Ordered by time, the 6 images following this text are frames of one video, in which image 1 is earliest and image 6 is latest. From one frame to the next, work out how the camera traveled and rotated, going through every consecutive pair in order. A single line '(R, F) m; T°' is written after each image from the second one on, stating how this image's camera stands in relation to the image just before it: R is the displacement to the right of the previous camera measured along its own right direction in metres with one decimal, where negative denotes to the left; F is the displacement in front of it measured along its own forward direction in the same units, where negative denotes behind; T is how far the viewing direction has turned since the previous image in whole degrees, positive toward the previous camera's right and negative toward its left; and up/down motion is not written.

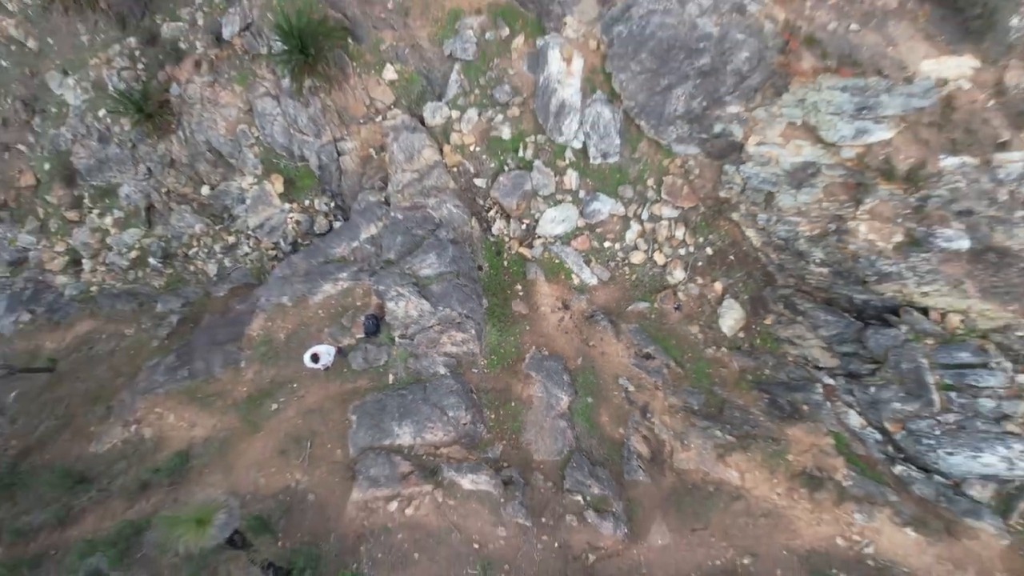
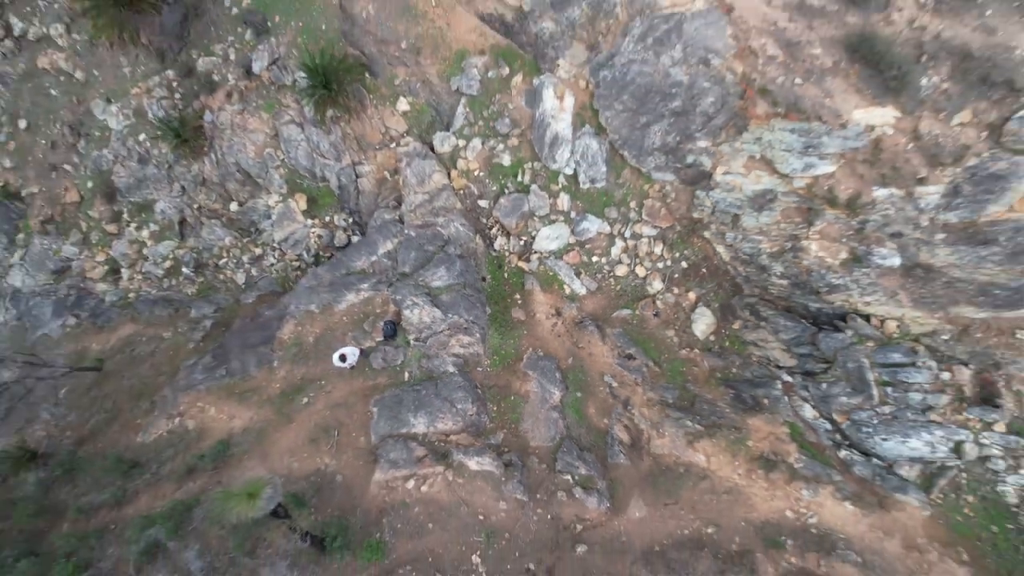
(0.0, -1.4) m; 0°
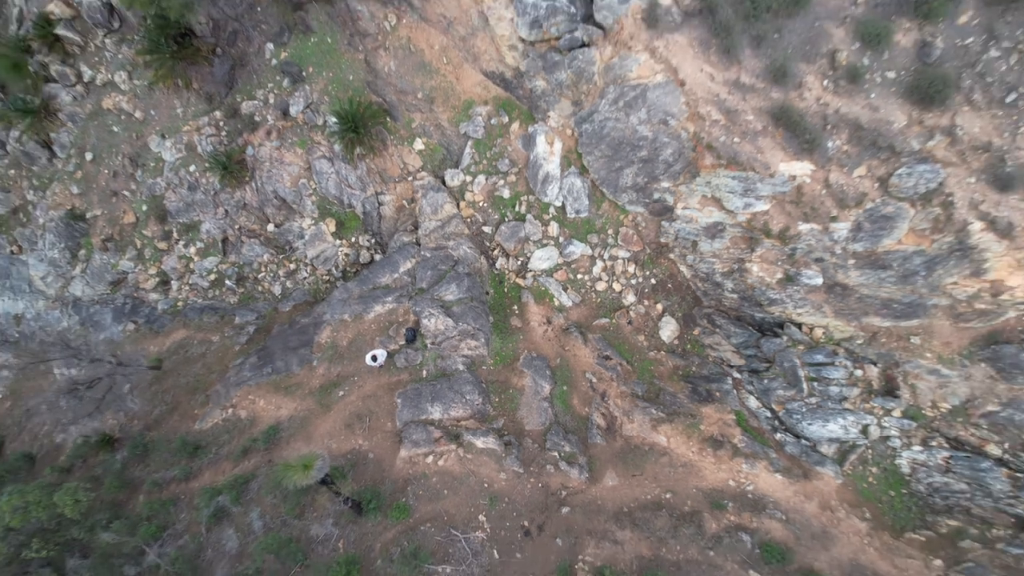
(+0.1, -2.4) m; 0°
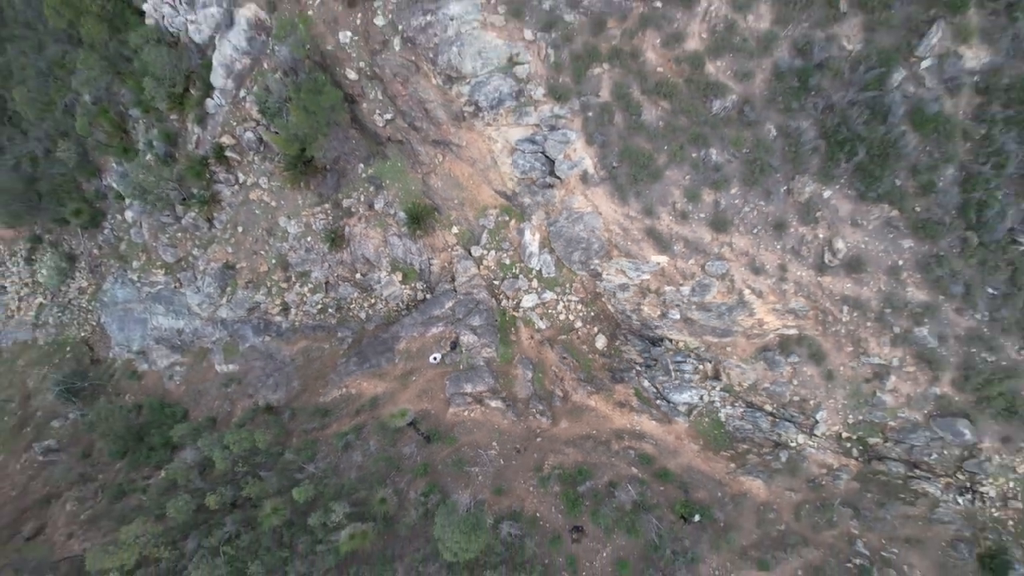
(+0.1, -9.9) m; 0°
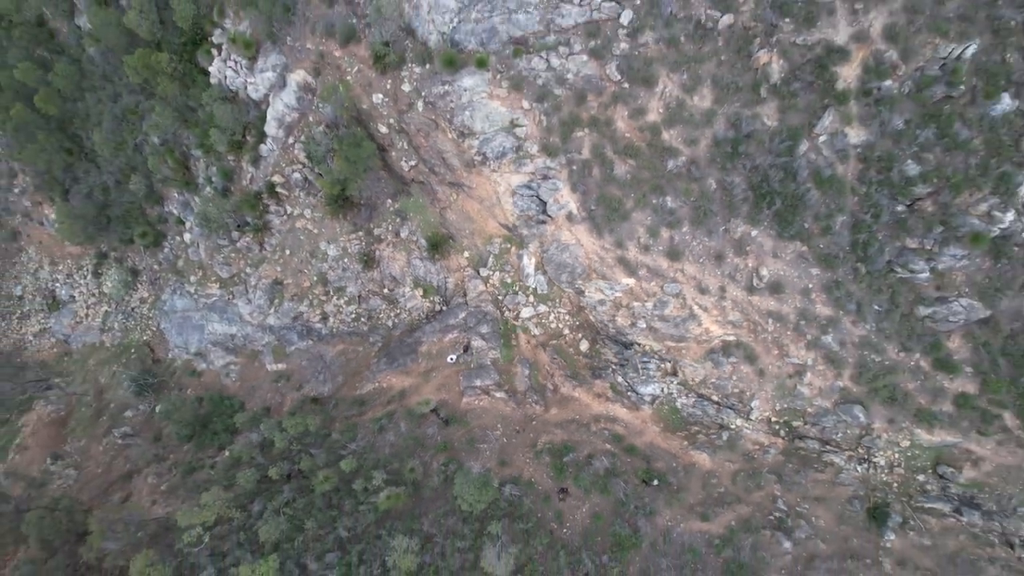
(-0.1, -5.7) m; 0°
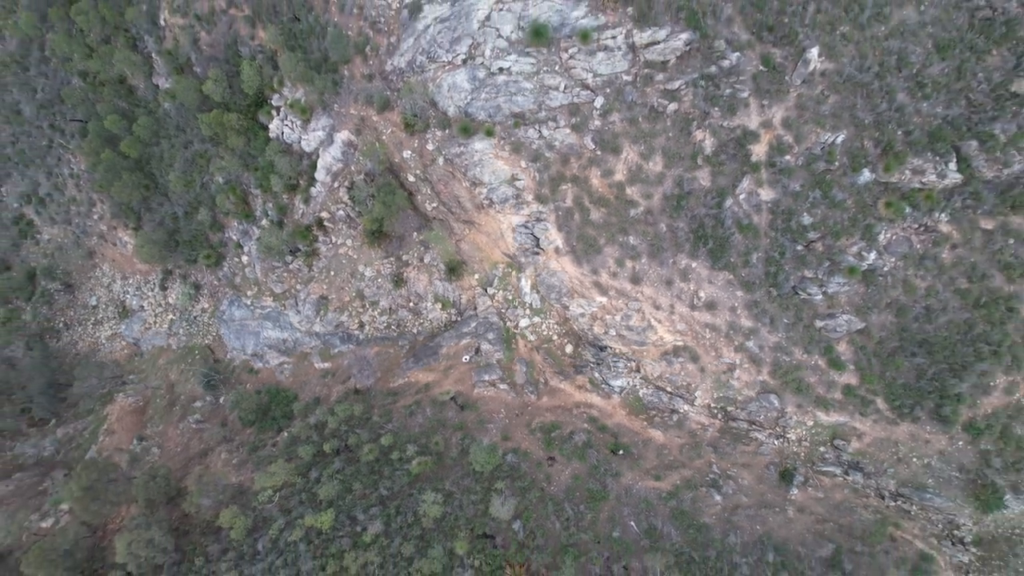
(-0.1, -8.1) m; 0°
